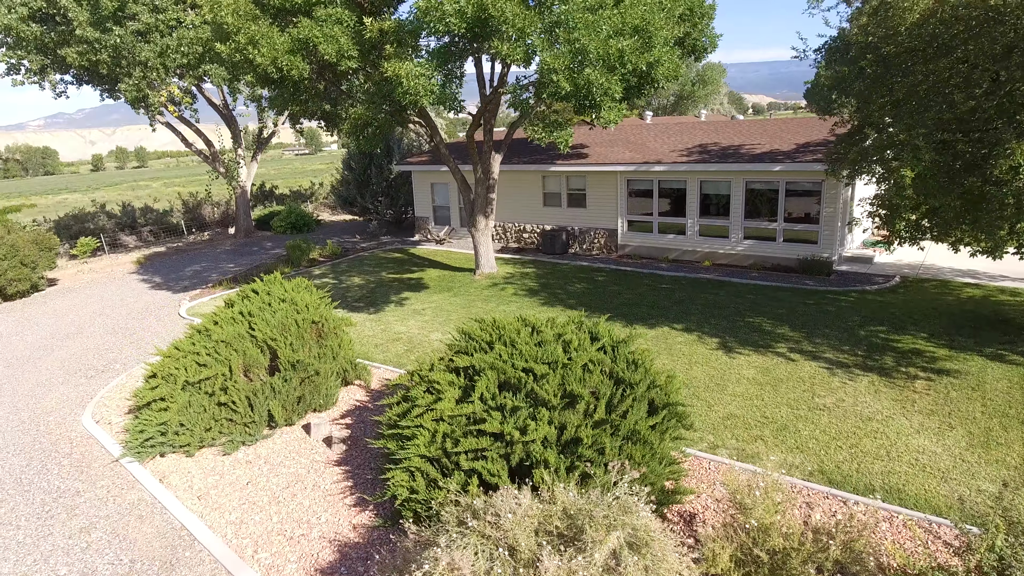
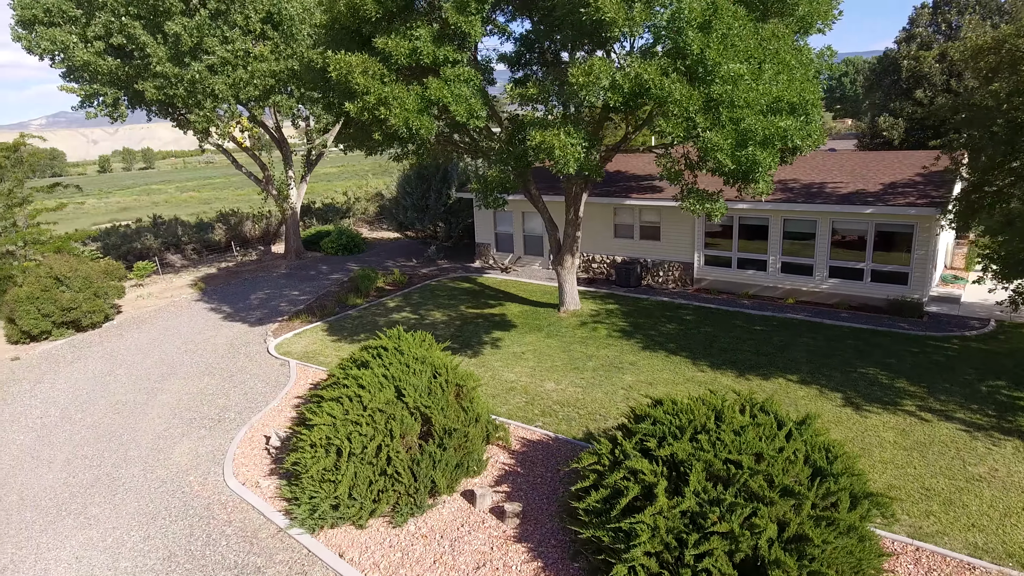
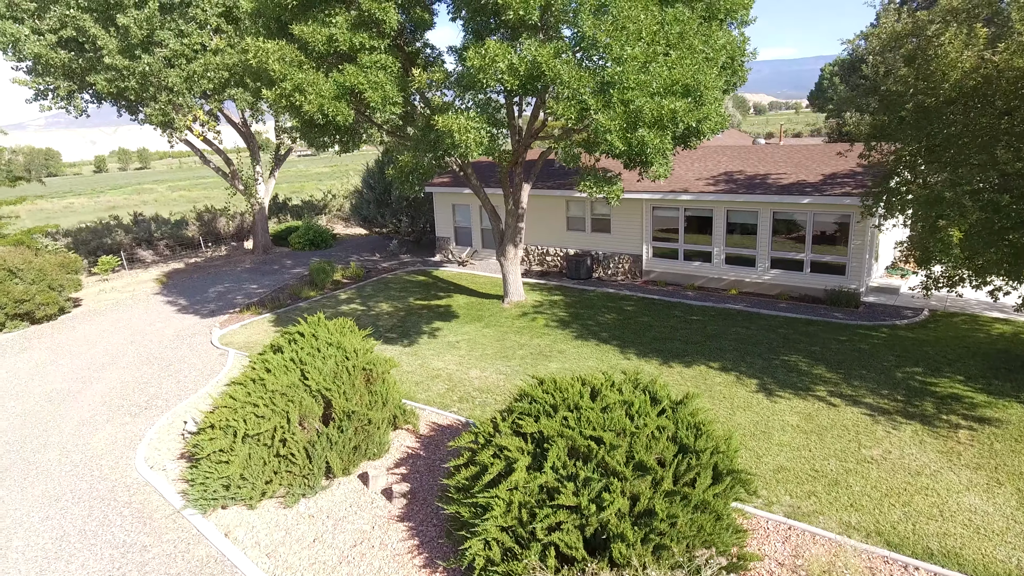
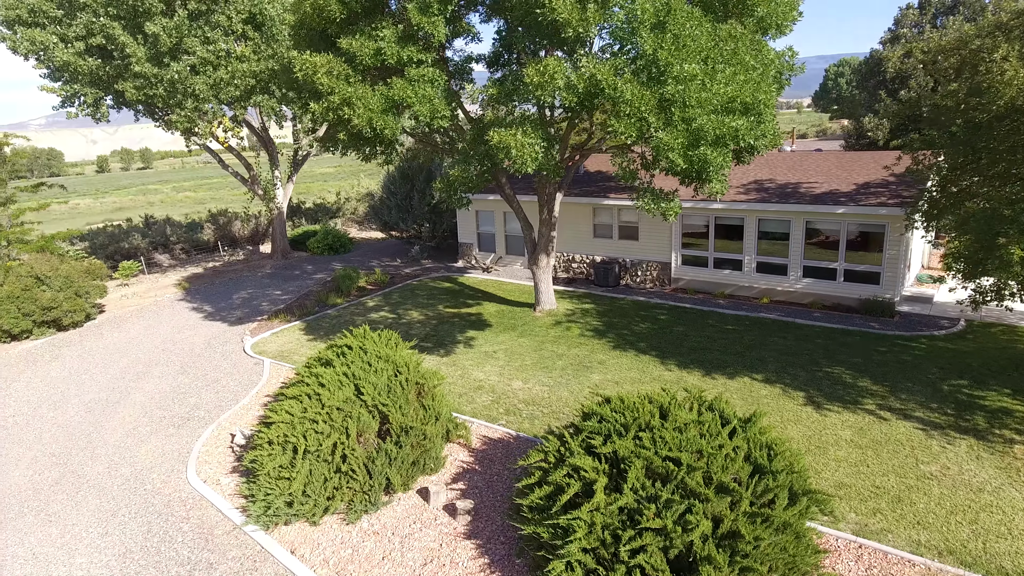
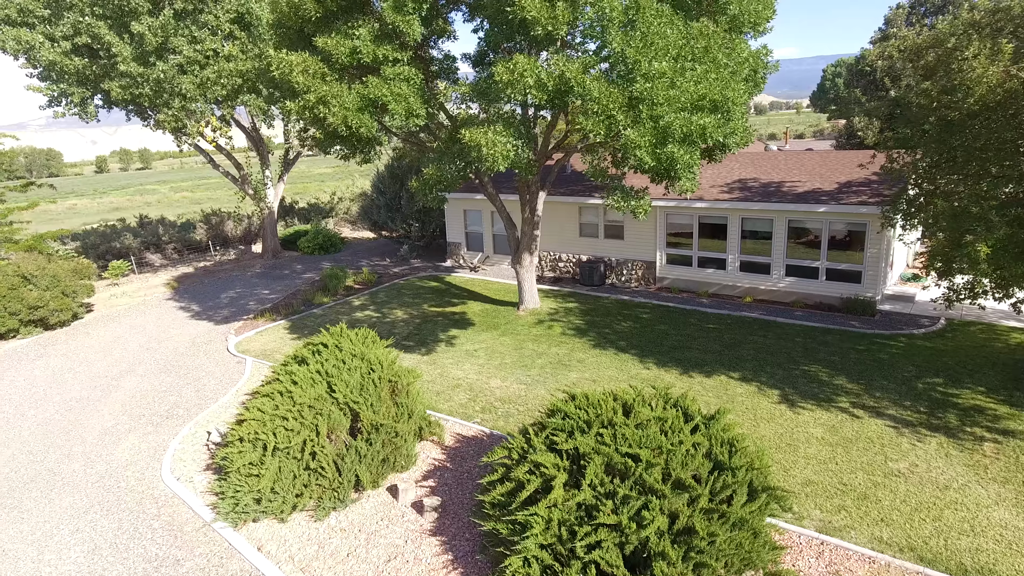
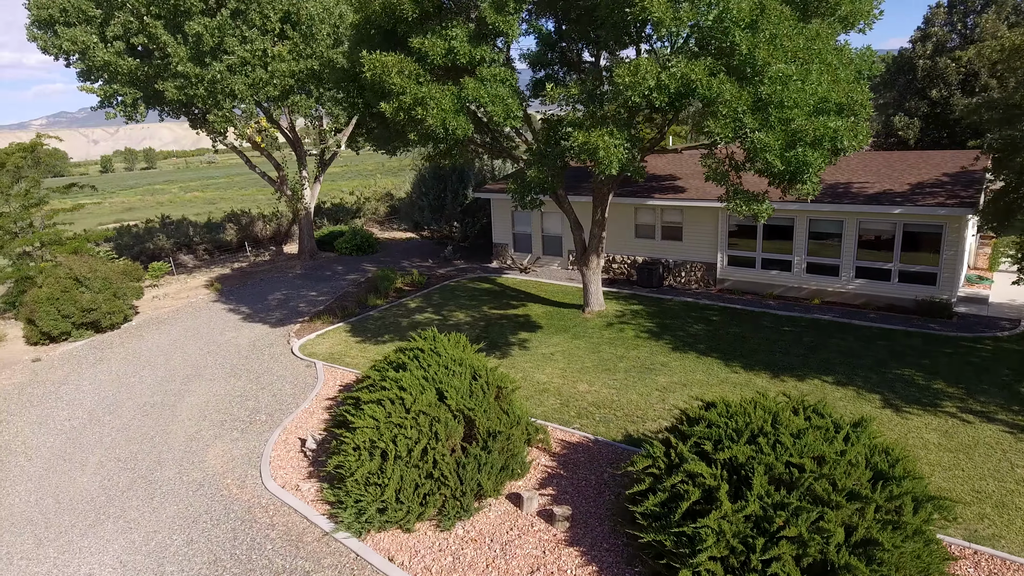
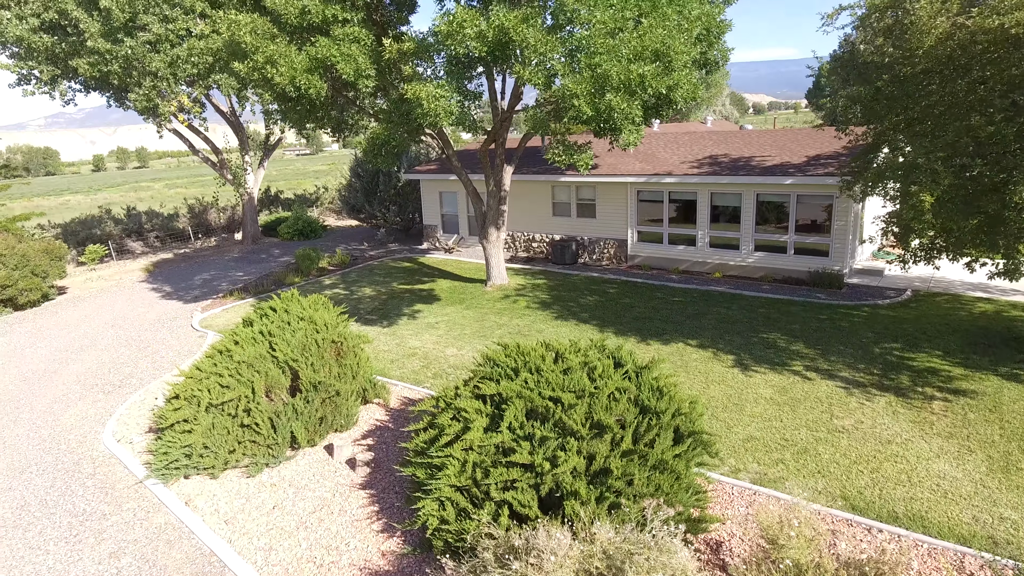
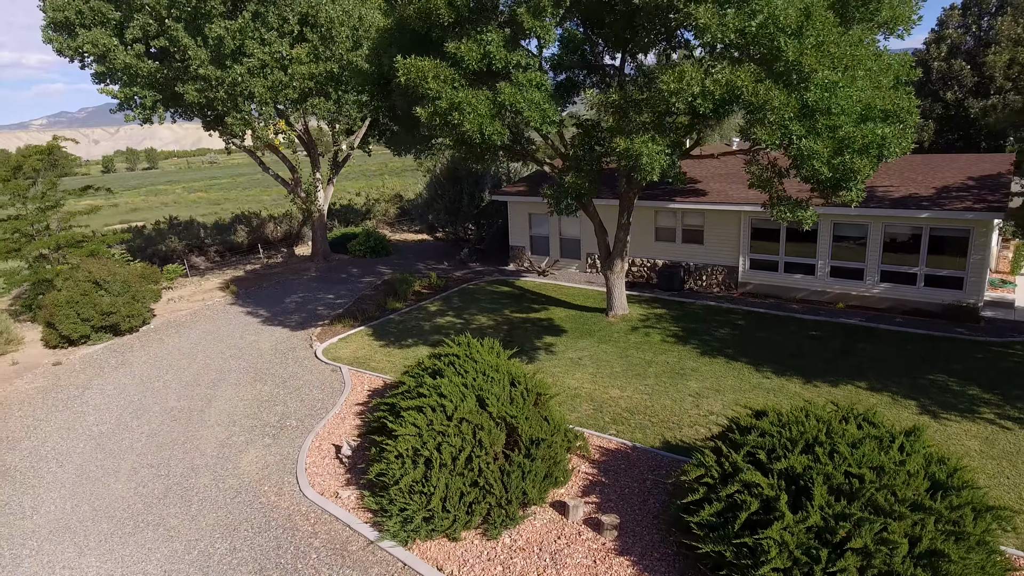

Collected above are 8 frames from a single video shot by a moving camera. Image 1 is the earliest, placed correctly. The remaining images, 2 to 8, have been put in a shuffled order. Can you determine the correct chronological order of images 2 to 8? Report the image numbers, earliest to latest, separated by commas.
7, 3, 5, 4, 2, 6, 8
